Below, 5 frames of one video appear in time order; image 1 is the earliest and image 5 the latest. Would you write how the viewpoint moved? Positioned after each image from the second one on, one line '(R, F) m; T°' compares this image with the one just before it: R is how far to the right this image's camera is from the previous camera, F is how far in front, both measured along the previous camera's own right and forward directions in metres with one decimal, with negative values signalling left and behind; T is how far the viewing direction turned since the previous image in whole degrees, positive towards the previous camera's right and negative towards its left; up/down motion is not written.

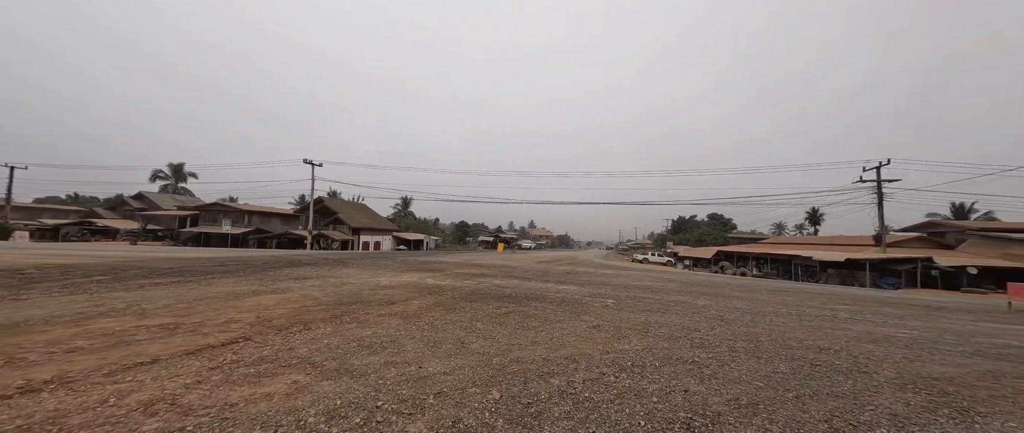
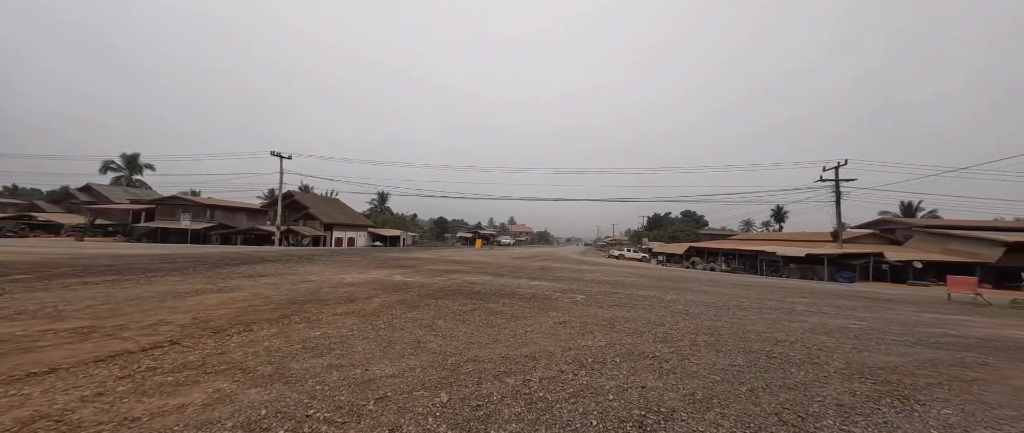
(+0.2, +0.1) m; +3°
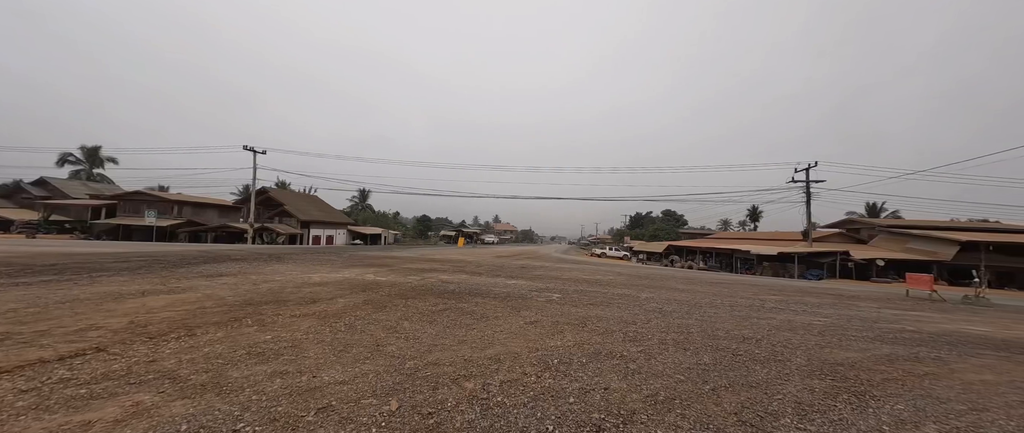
(+0.2, +0.1) m; +3°
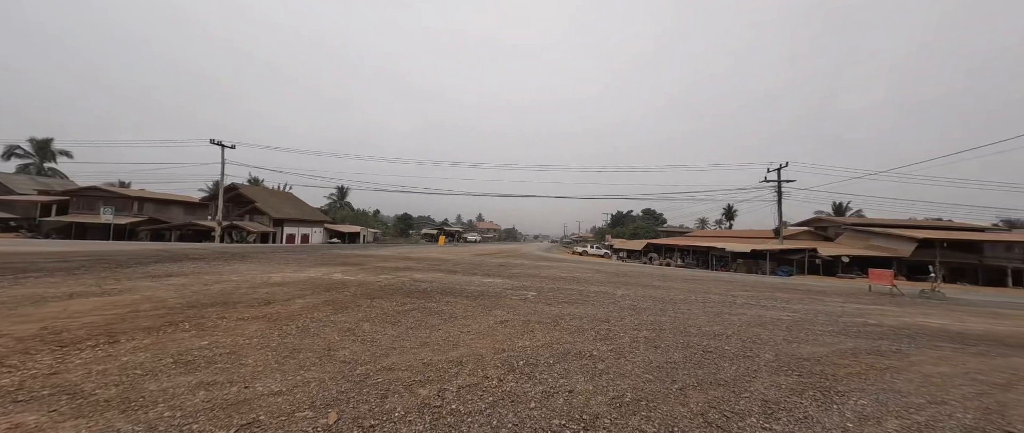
(+0.2, +0.2) m; +3°
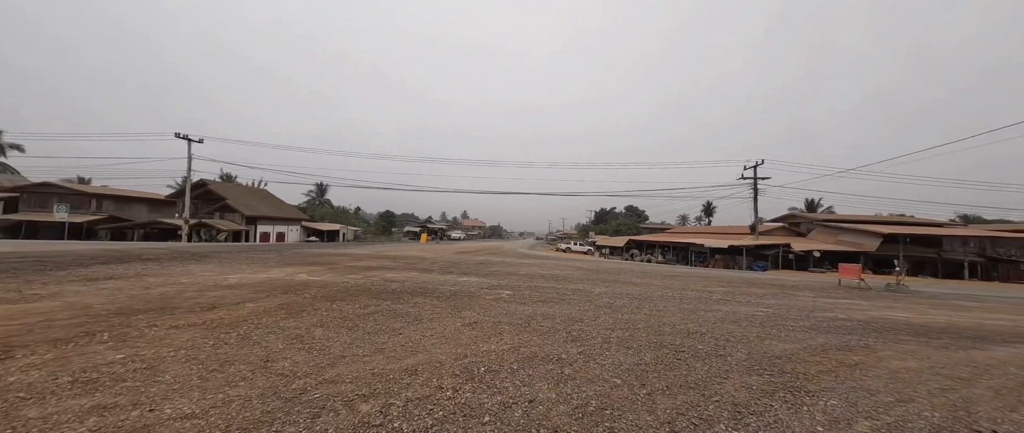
(+0.3, +0.3) m; +3°
